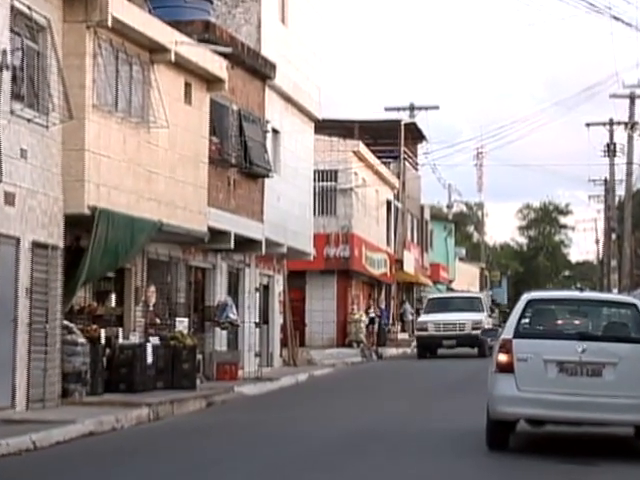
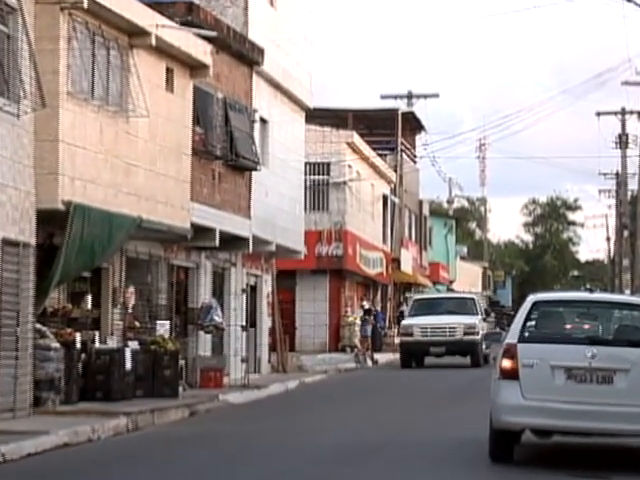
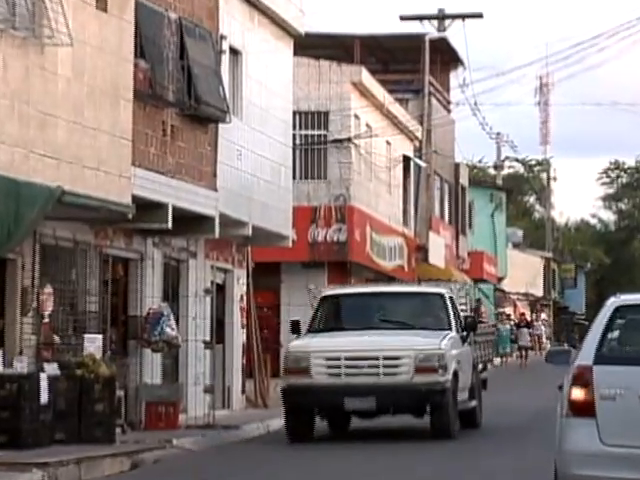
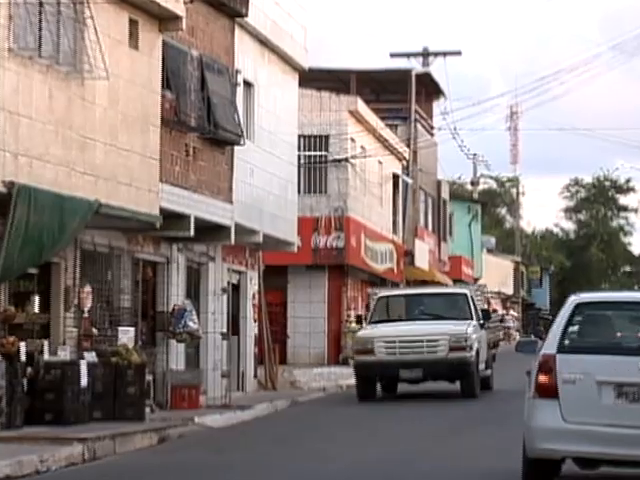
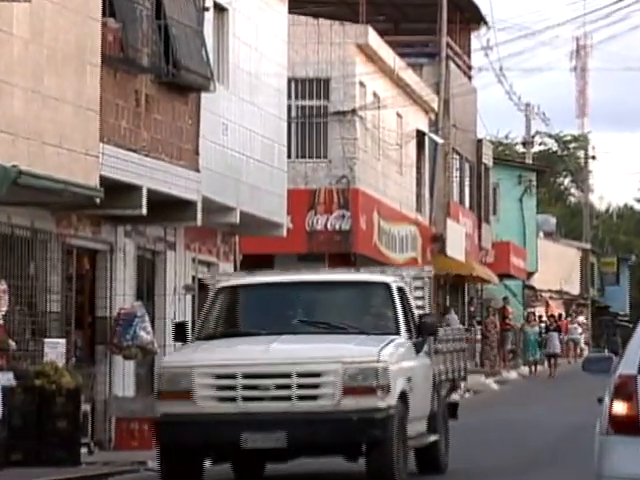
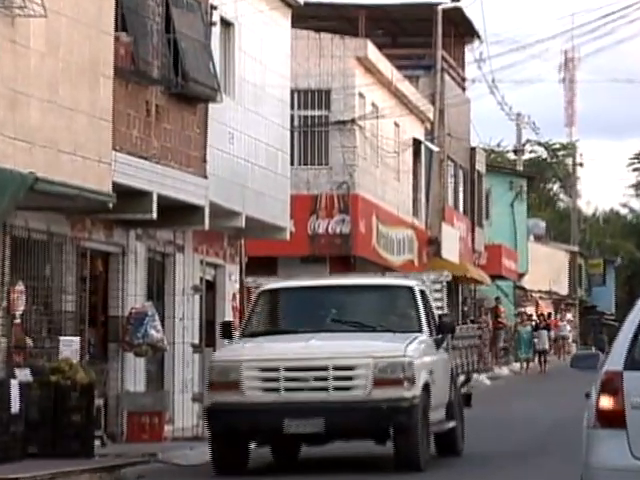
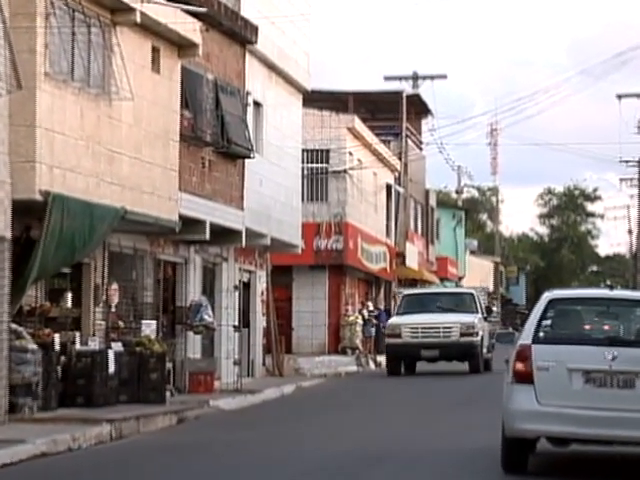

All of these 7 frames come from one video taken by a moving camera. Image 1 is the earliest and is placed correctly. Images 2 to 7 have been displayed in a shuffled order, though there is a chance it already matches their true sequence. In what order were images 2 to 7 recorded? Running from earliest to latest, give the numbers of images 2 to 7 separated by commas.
2, 7, 4, 3, 6, 5
